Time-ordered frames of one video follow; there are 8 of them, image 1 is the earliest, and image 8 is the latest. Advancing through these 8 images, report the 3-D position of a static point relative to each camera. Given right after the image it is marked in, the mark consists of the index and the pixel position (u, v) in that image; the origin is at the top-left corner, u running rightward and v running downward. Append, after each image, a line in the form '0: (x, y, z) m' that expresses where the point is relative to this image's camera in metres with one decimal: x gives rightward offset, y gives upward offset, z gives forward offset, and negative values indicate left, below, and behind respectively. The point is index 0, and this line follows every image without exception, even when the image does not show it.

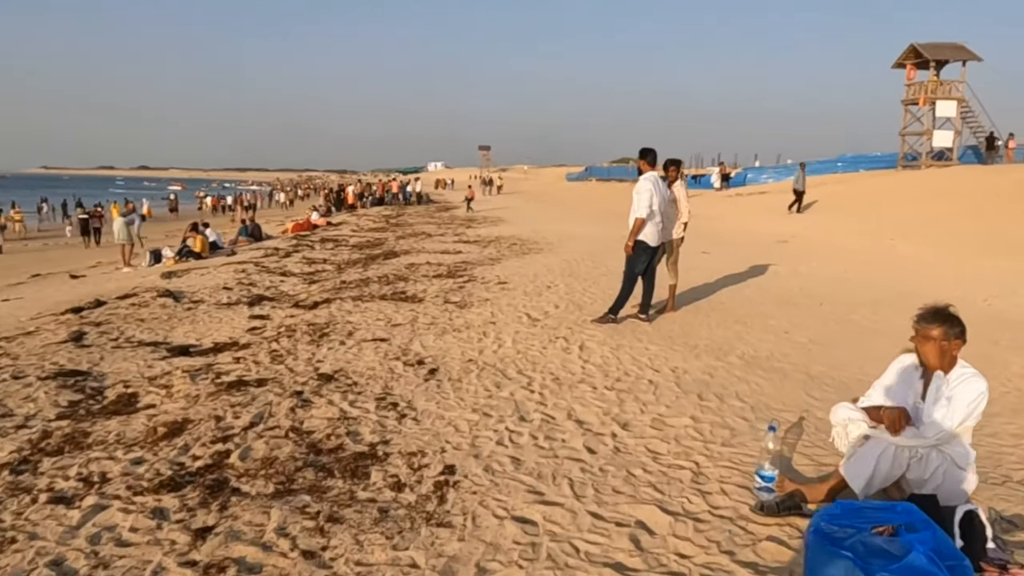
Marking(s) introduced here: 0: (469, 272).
0: (-0.8, +0.3, +14.0) m
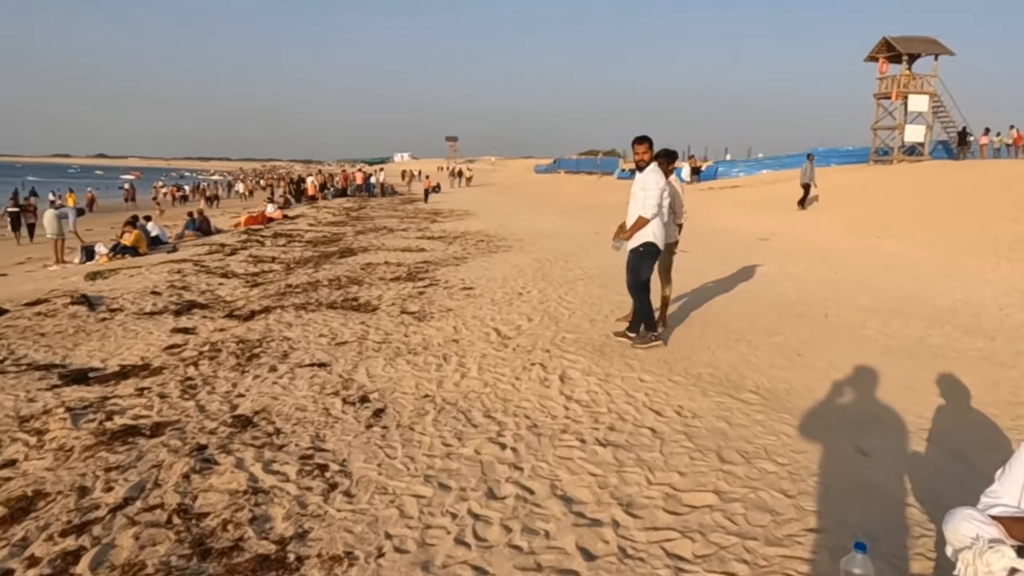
0: (-1.4, +0.2, +12.6) m
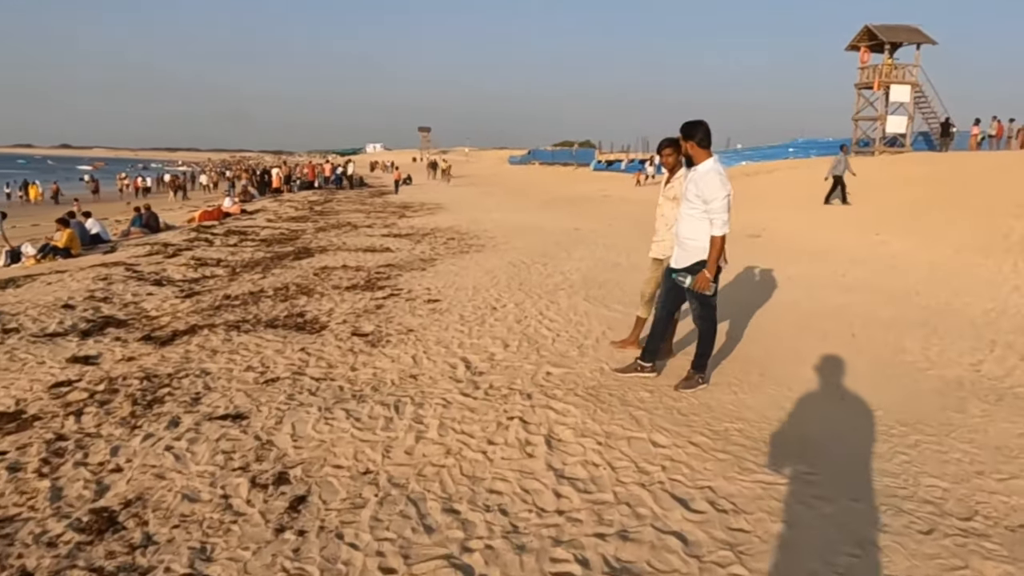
0: (-1.8, +0.1, +11.1) m
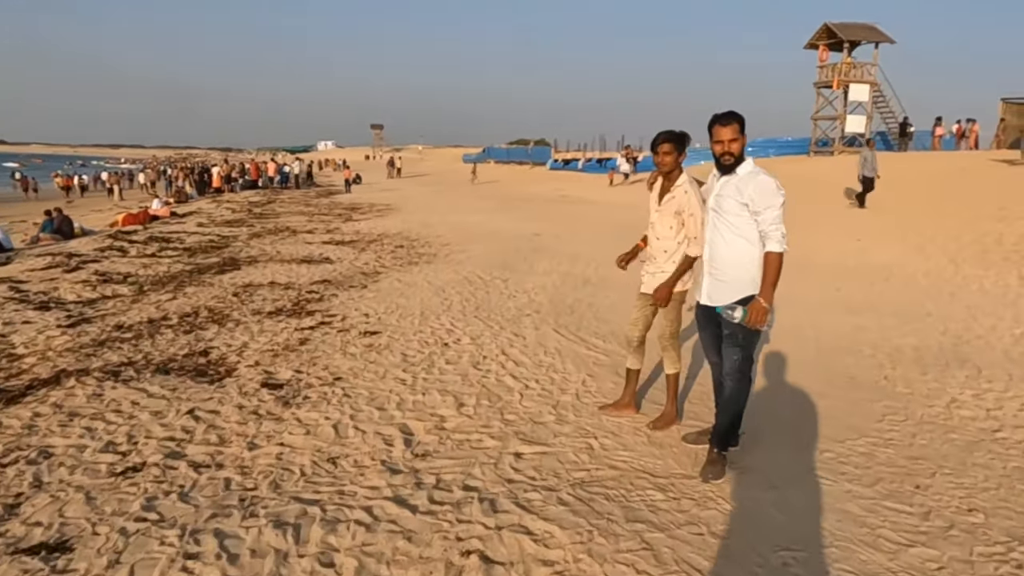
0: (-2.3, -0.2, +9.4) m
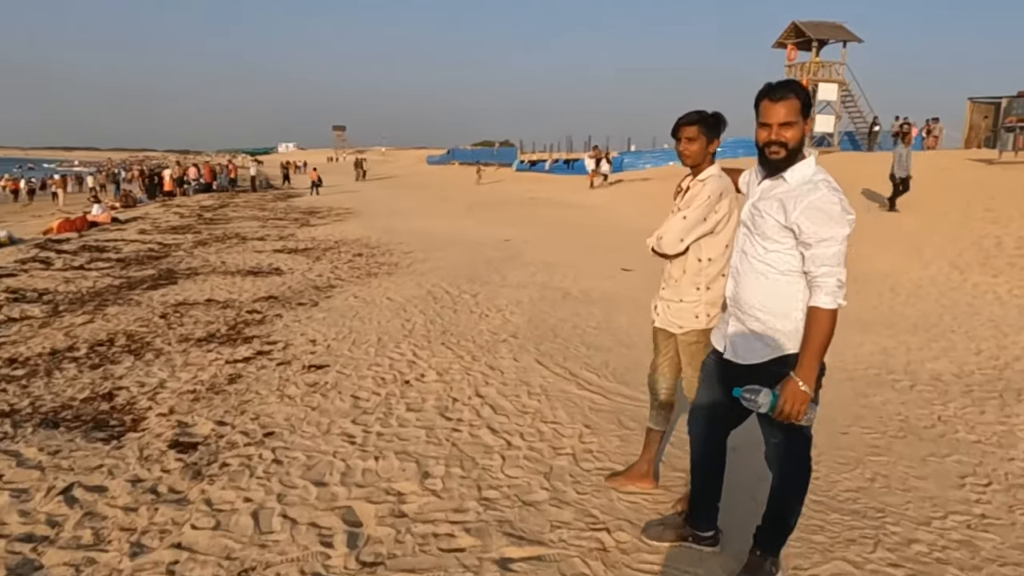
0: (-2.6, -0.4, +8.0) m
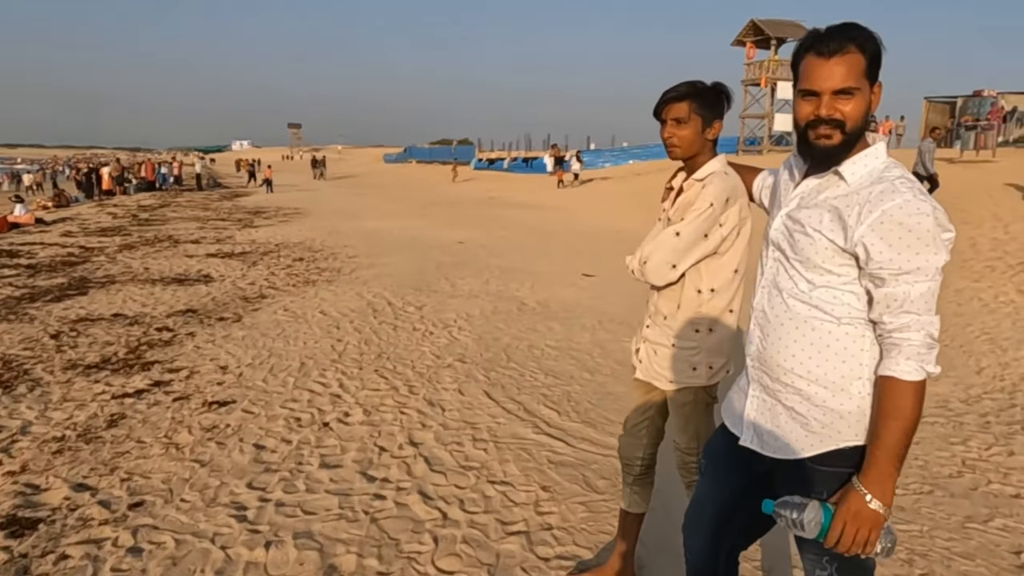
0: (-3.1, -0.6, +6.9) m
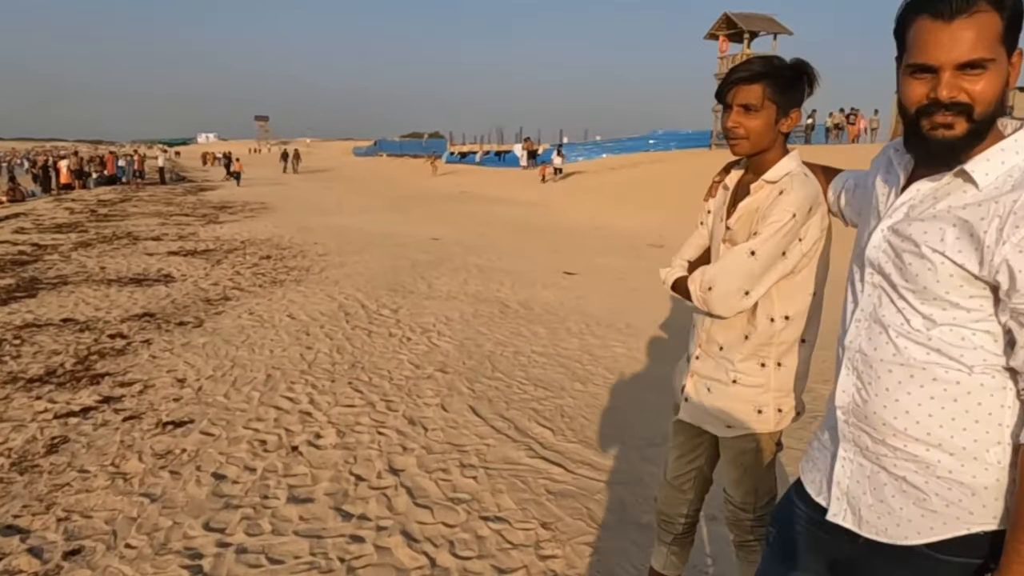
0: (-3.2, -0.6, +6.3) m
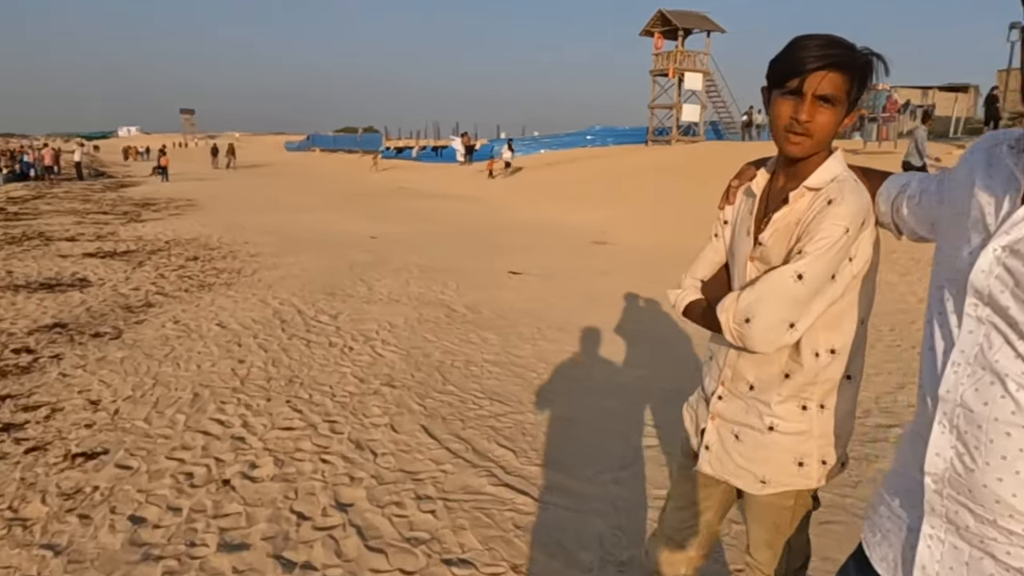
0: (-3.6, -0.7, +5.6) m
